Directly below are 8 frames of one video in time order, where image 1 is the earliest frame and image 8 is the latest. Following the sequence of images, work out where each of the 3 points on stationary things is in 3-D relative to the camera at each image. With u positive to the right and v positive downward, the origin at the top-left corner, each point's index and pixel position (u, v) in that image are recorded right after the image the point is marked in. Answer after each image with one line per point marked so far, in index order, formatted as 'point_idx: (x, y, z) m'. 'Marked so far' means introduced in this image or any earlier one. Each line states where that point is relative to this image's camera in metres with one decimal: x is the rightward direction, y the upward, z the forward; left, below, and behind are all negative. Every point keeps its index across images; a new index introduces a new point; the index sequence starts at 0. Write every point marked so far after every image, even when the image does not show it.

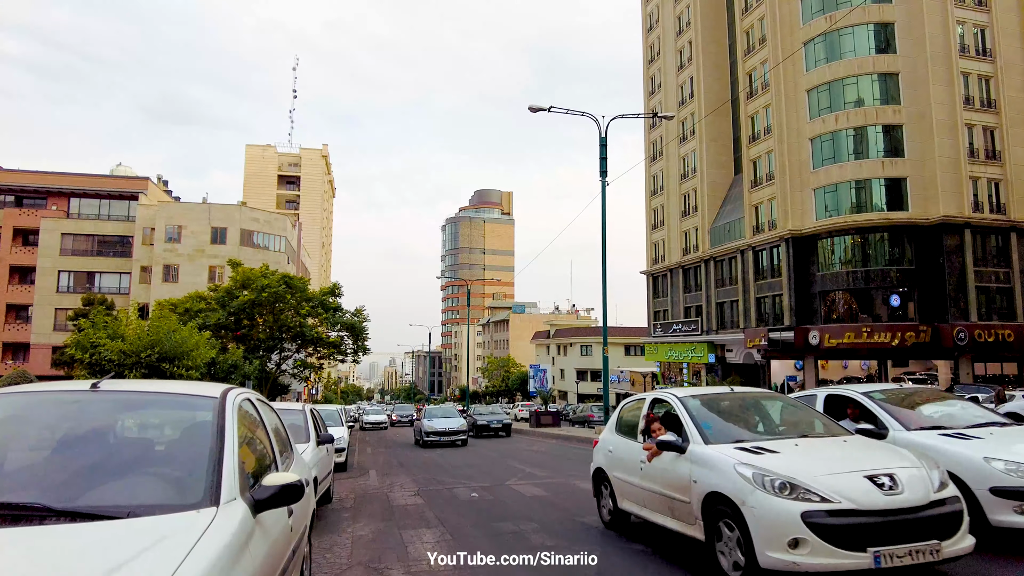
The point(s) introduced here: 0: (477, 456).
0: (-0.9, -4.3, +16.3) m
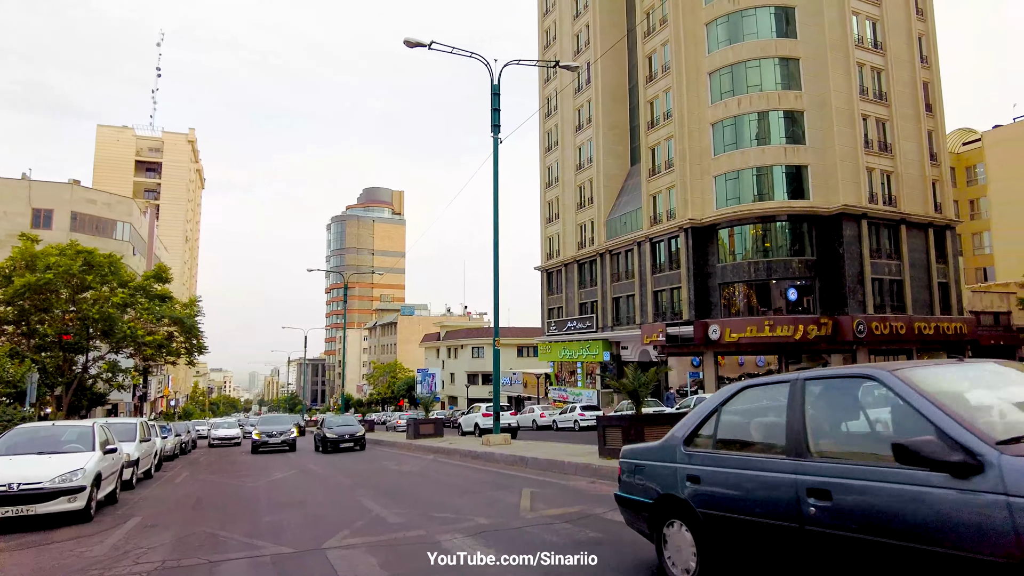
0: (-3.5, -3.6, +11.7) m
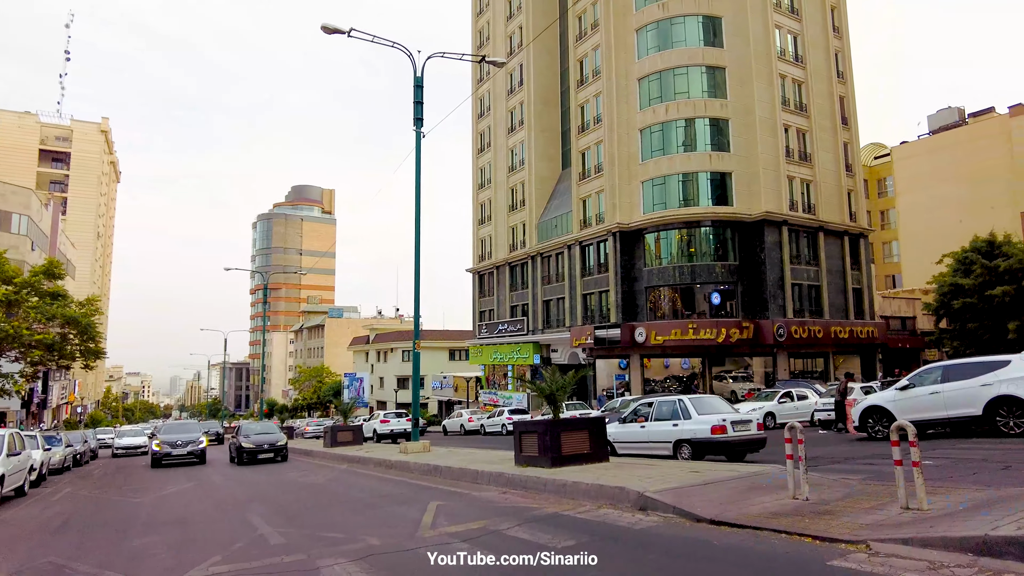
0: (-5.0, -3.5, +10.7) m
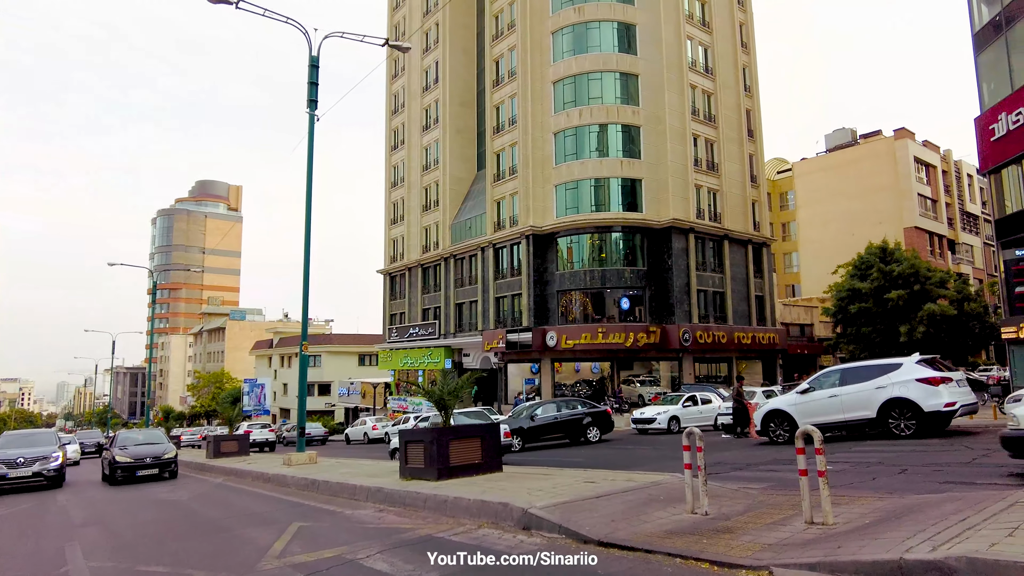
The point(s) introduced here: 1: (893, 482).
0: (-6.6, -3.4, +9.0) m
1: (+4.0, -2.1, +6.9) m
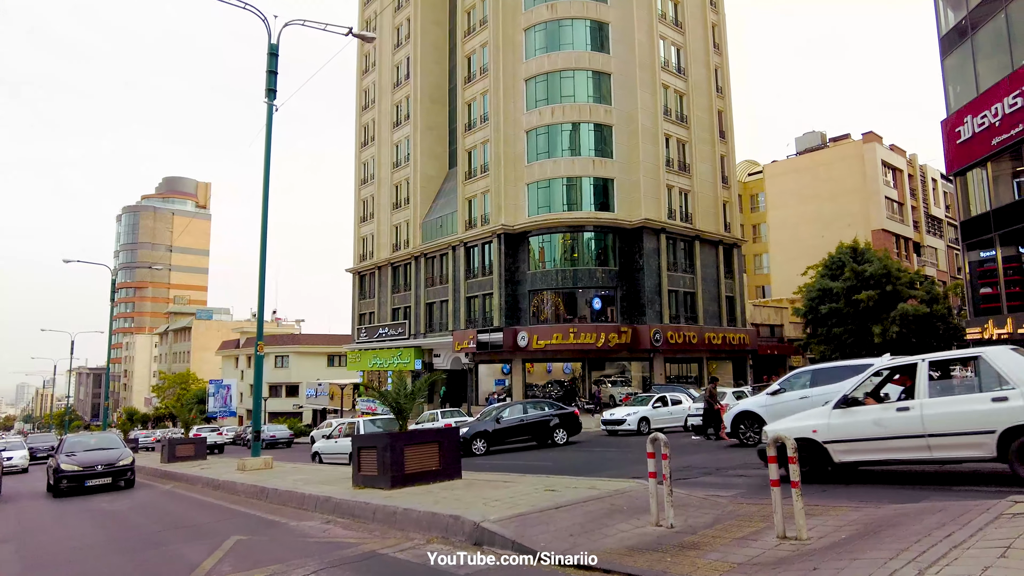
0: (-7.2, -3.3, +8.3) m
1: (+3.6, -2.0, +6.6) m
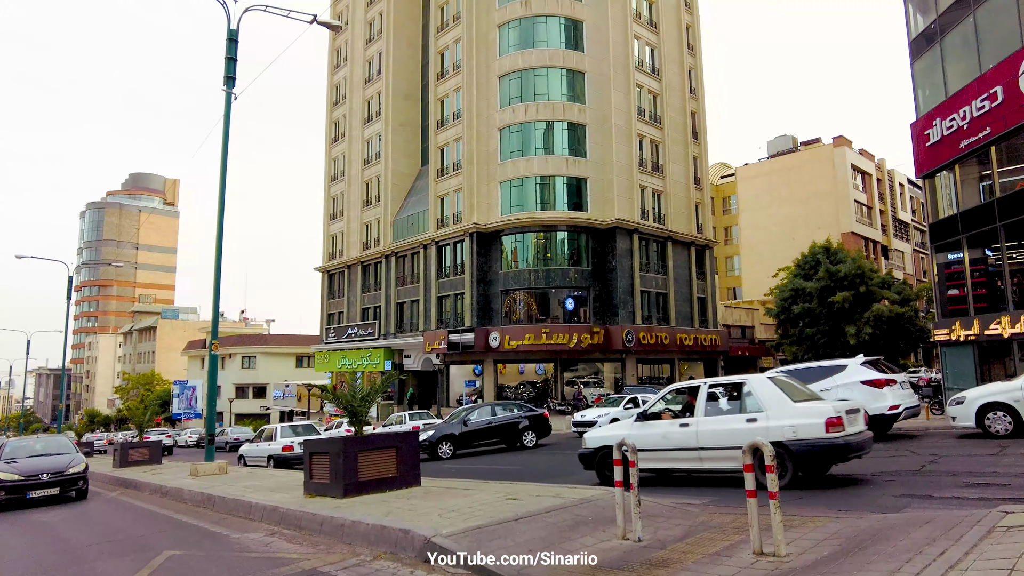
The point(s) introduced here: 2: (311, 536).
0: (-7.6, -3.2, +7.5) m
1: (+3.2, -2.0, +6.3) m
2: (-2.0, -2.5, +6.6) m
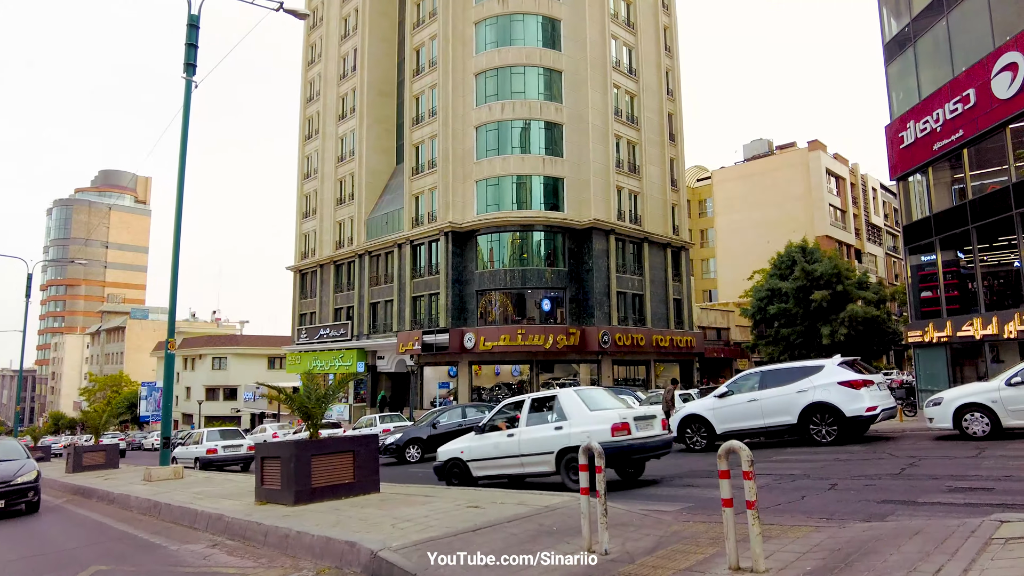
0: (-8.0, -3.1, +6.8) m
1: (+2.8, -1.9, +5.9) m
2: (-2.4, -2.4, +6.1) m
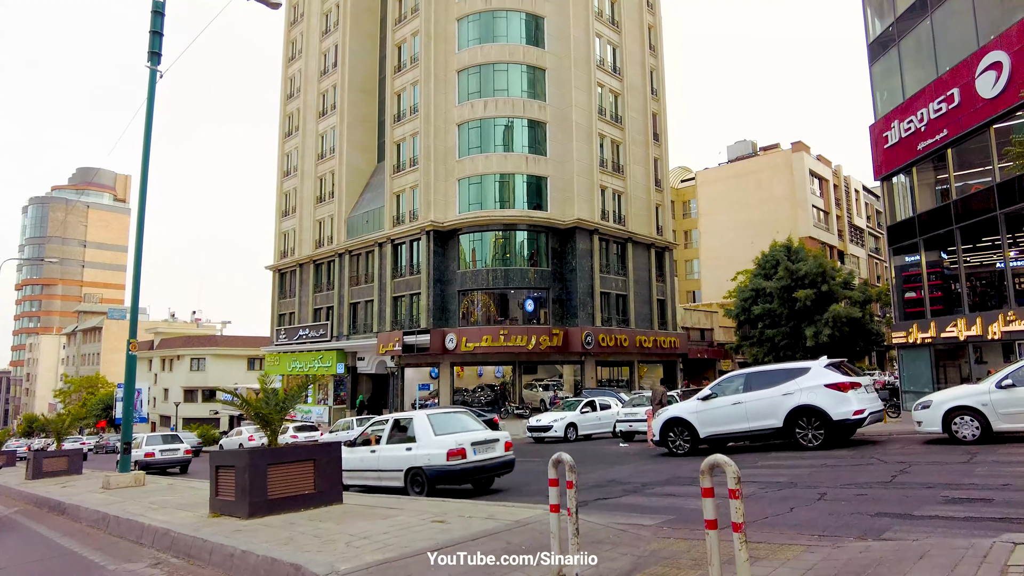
0: (-8.3, -3.0, +6.2) m
1: (+2.6, -1.9, +5.5) m
2: (-2.6, -2.4, +5.6) m
